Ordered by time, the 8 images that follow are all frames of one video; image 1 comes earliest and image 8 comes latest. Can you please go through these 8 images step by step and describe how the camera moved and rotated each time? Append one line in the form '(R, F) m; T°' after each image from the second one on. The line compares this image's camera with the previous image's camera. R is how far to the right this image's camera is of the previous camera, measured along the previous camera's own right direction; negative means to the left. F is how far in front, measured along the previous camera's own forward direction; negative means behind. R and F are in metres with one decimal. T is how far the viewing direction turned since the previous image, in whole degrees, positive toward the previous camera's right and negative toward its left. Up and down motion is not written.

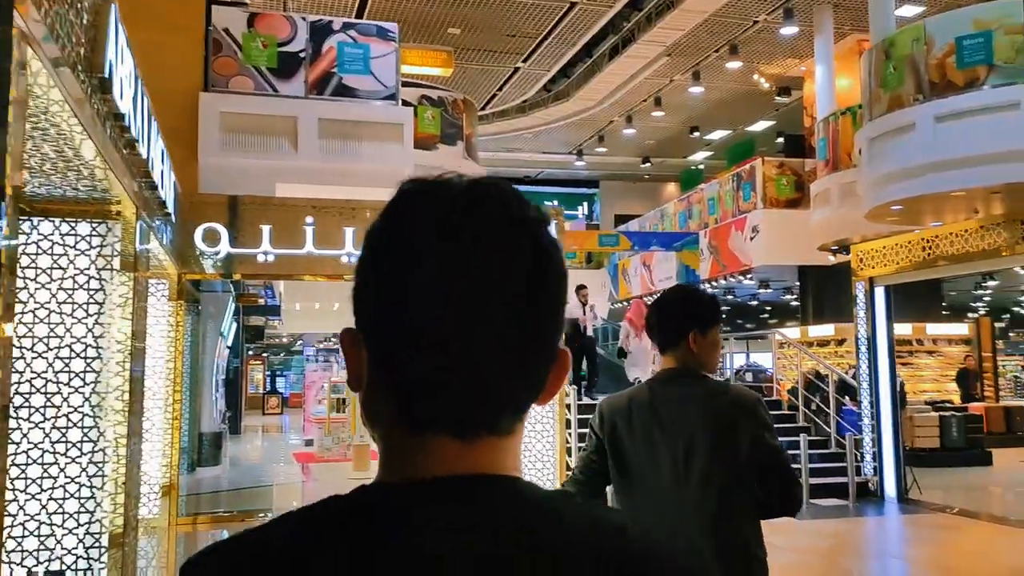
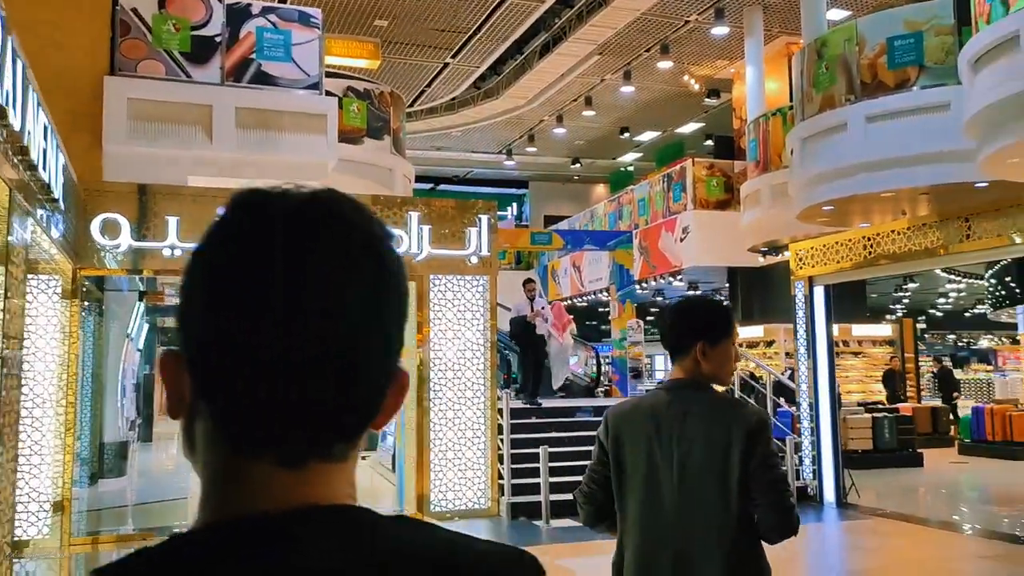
(0.0, +0.3) m; +5°
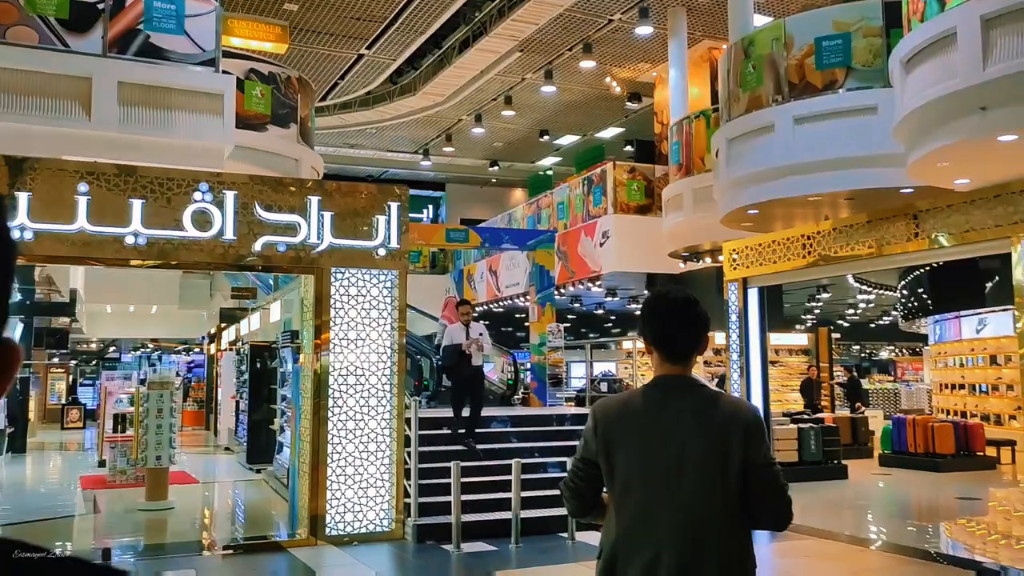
(0.0, +0.5) m; +5°
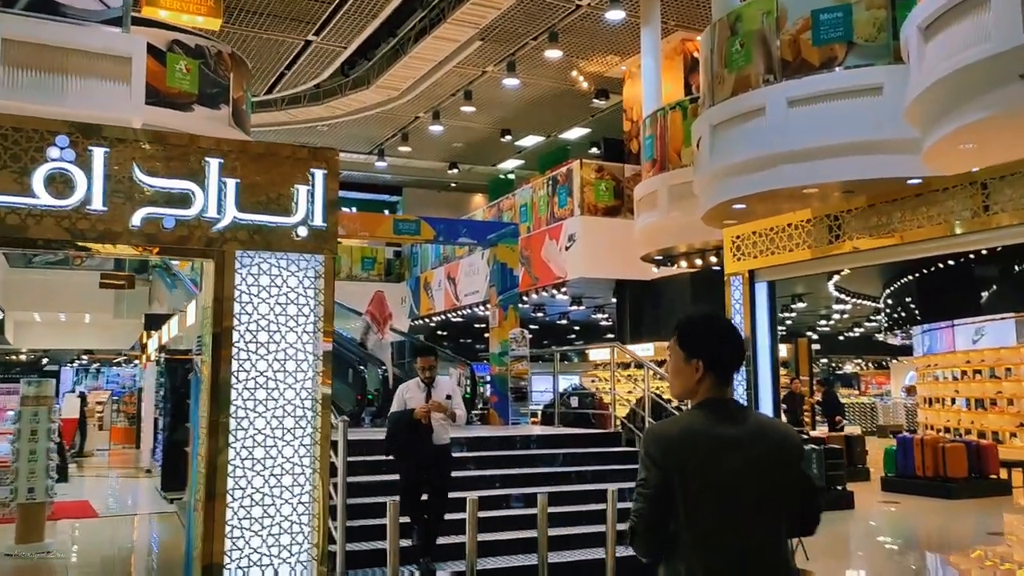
(0.0, +1.0) m; +3°
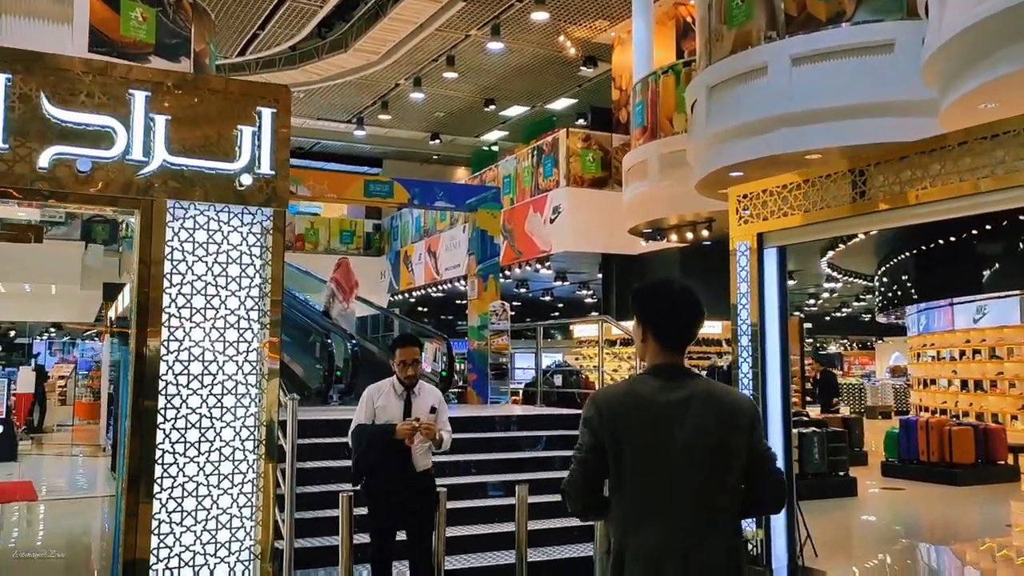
(0.0, +0.5) m; +1°
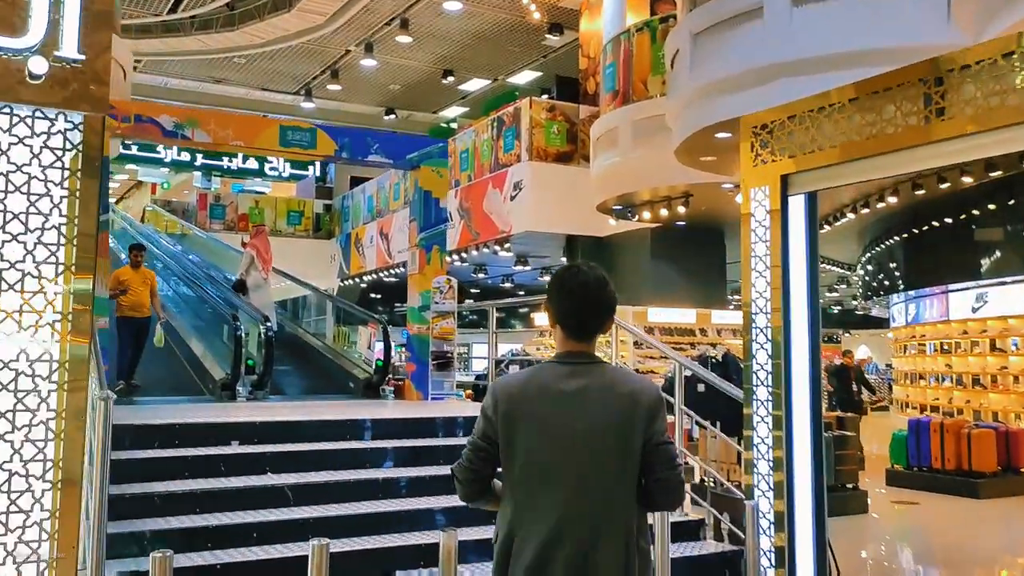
(+0.1, +1.0) m; +2°
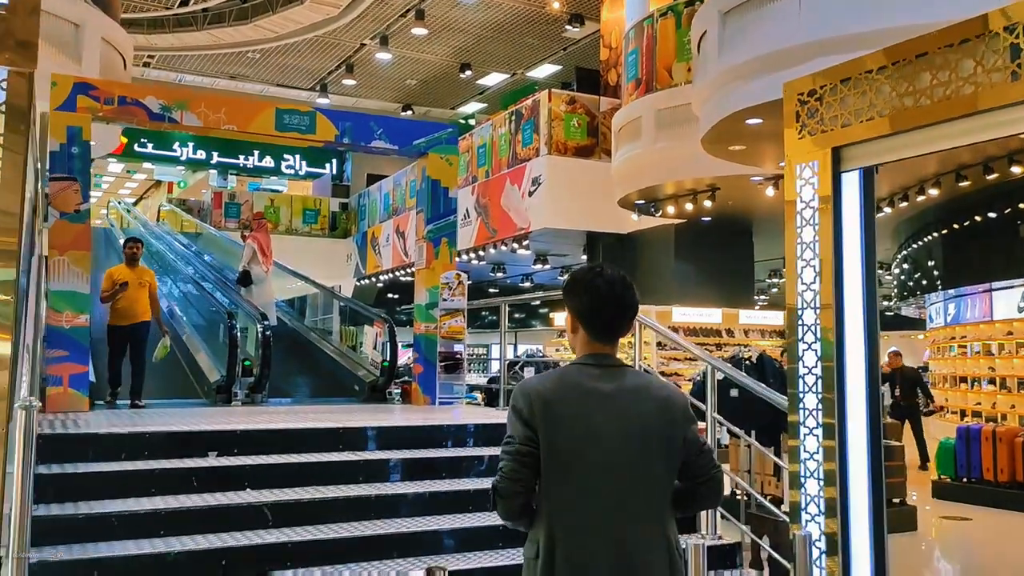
(0.0, +0.4) m; -1°
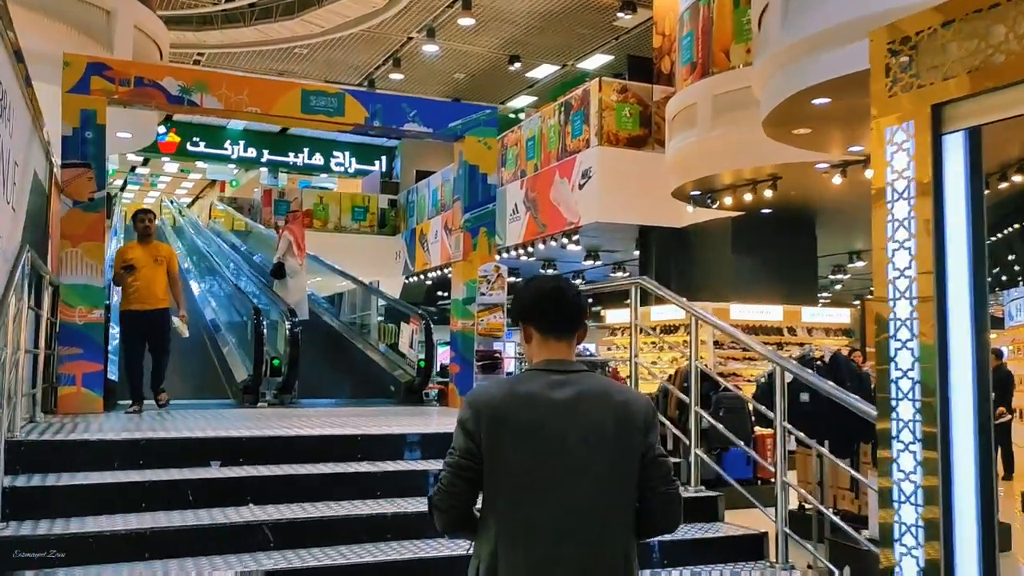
(0.0, +0.3) m; -3°
